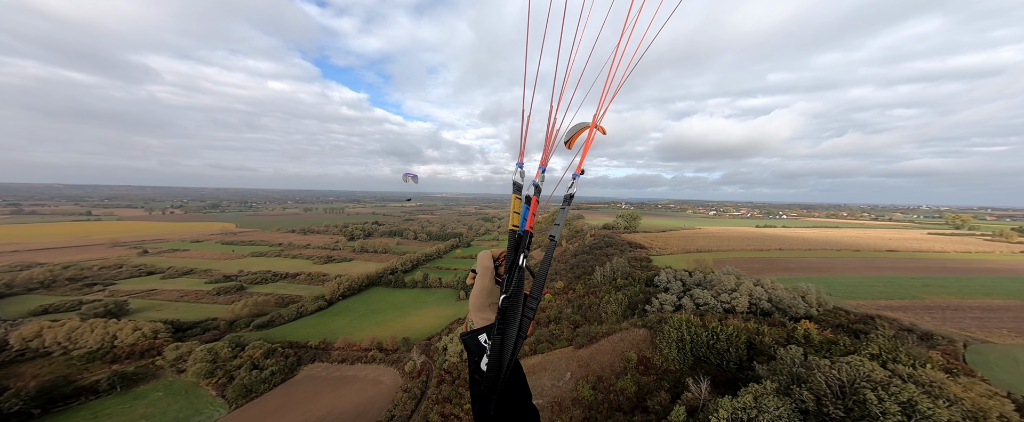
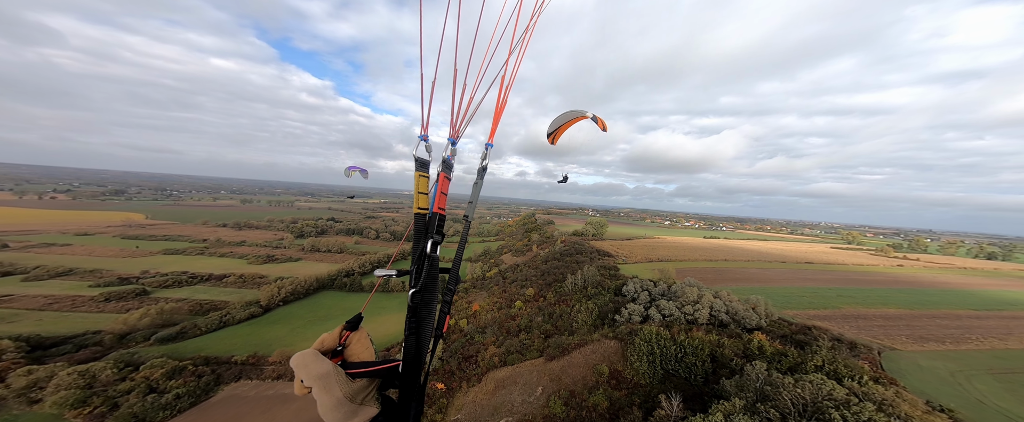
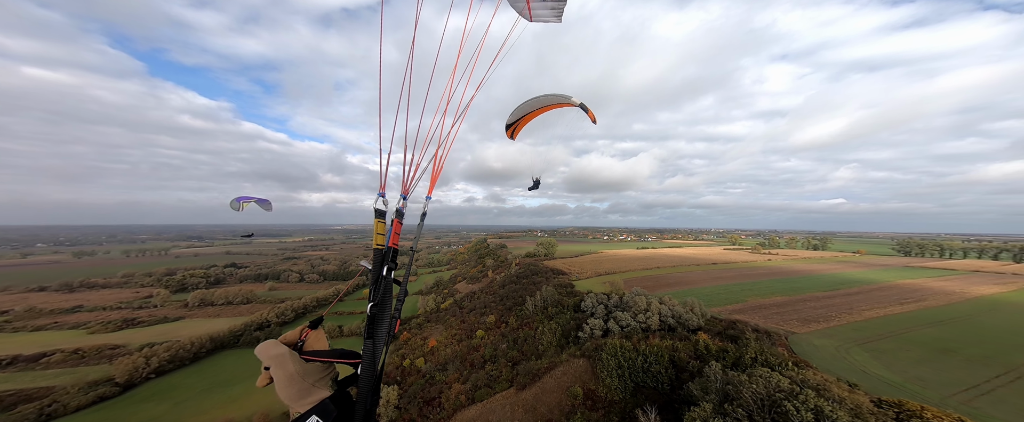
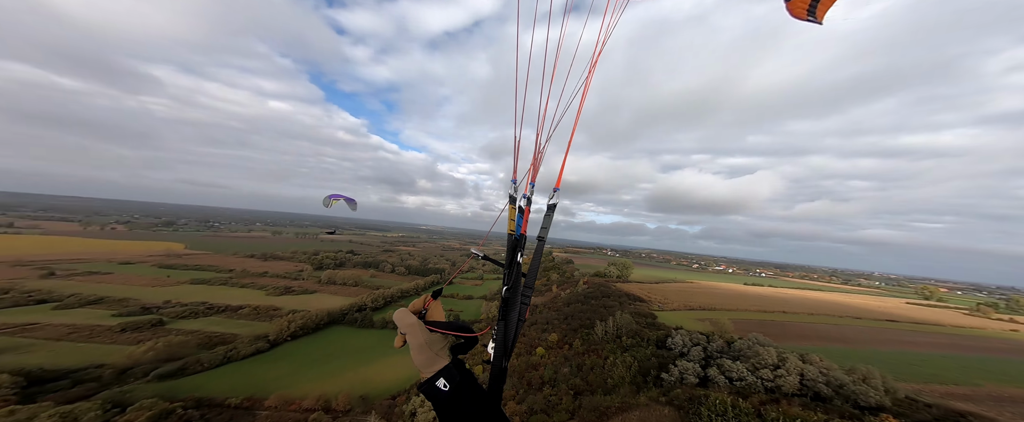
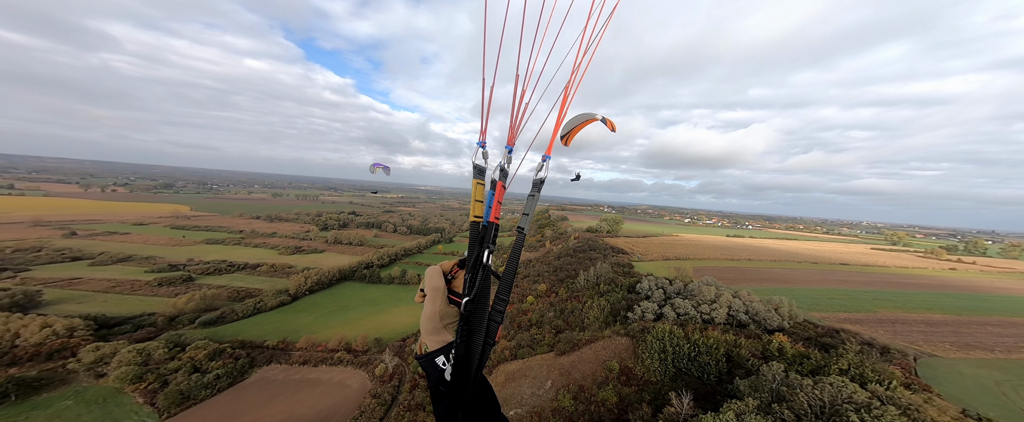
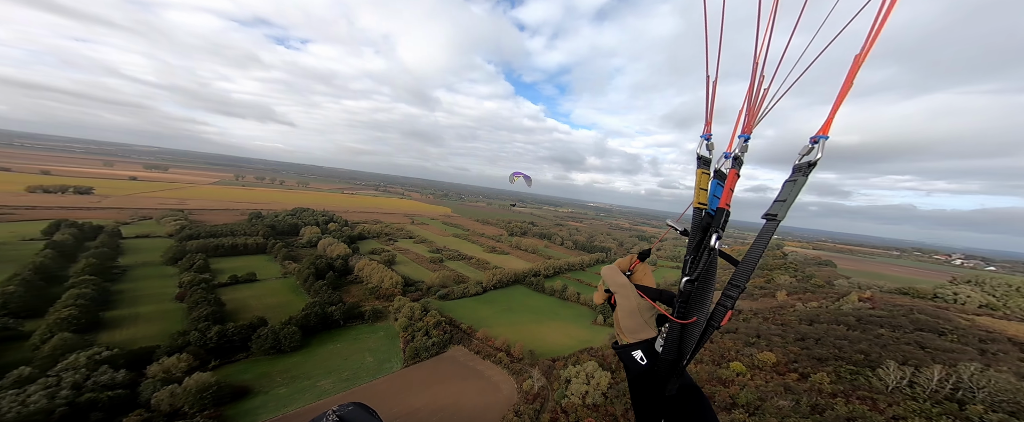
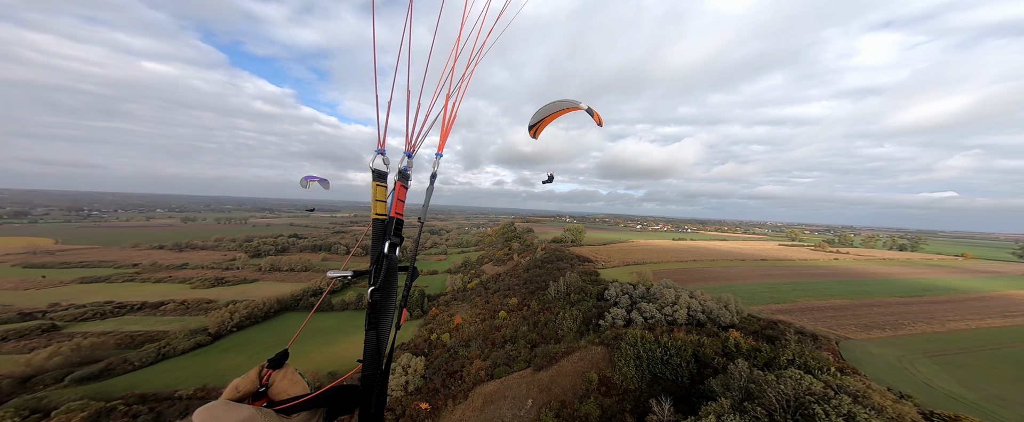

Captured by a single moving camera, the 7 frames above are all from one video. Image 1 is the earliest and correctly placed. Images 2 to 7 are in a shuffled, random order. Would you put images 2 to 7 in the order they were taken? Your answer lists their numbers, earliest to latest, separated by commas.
5, 2, 7, 3, 4, 6
